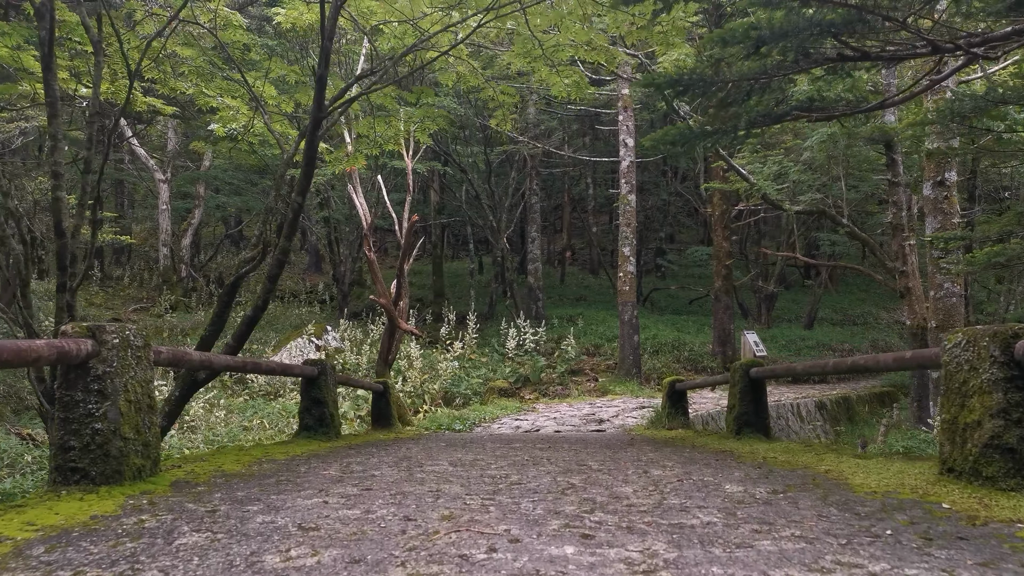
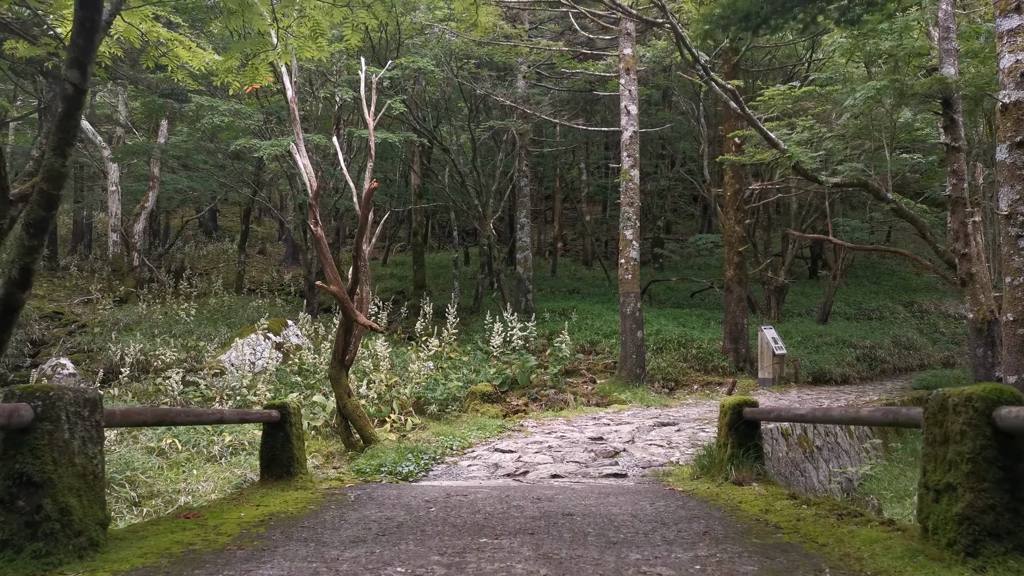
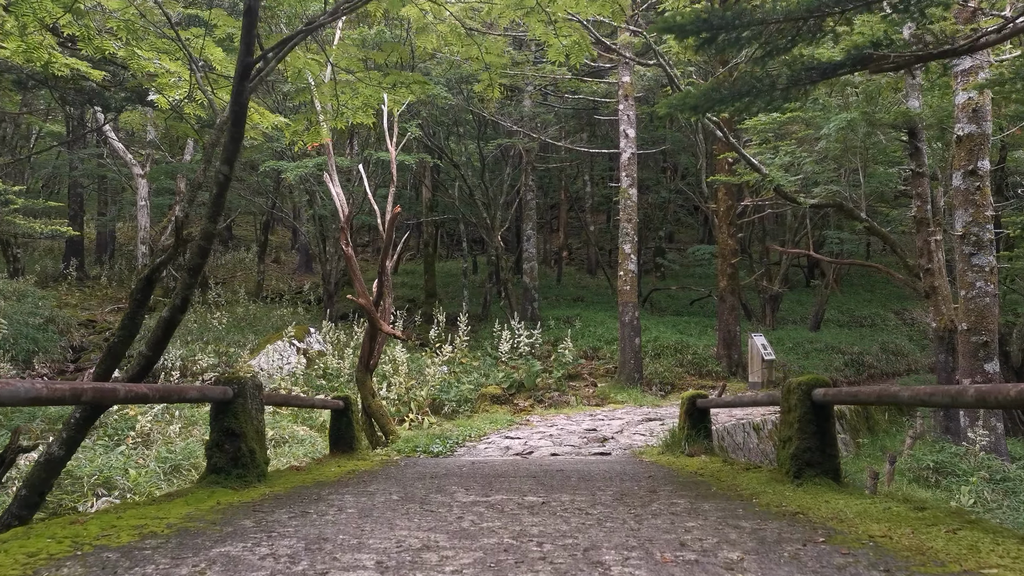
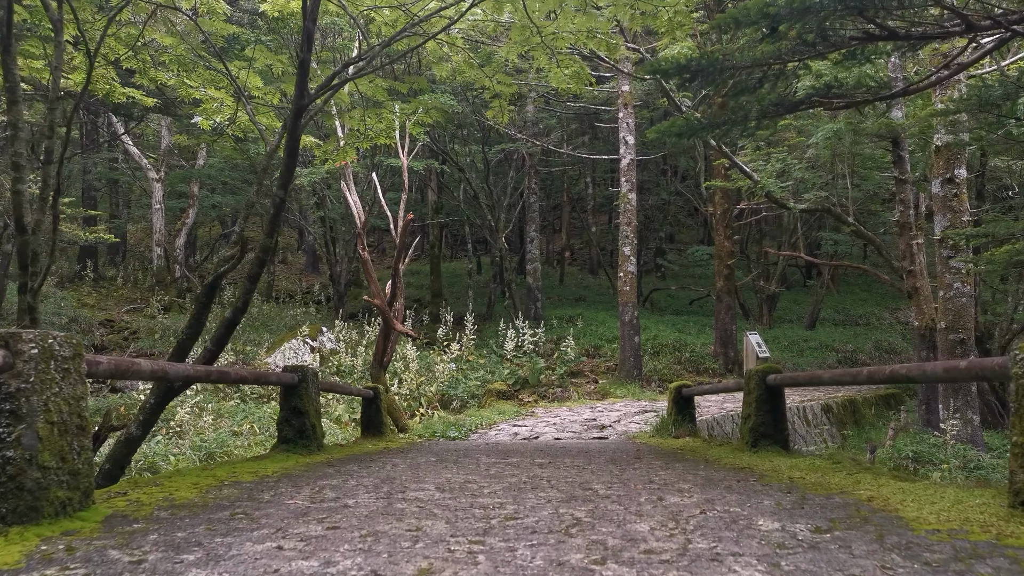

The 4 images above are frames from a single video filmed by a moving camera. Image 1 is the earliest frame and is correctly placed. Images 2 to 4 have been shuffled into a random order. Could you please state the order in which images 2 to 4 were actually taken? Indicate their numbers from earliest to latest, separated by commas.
4, 3, 2
